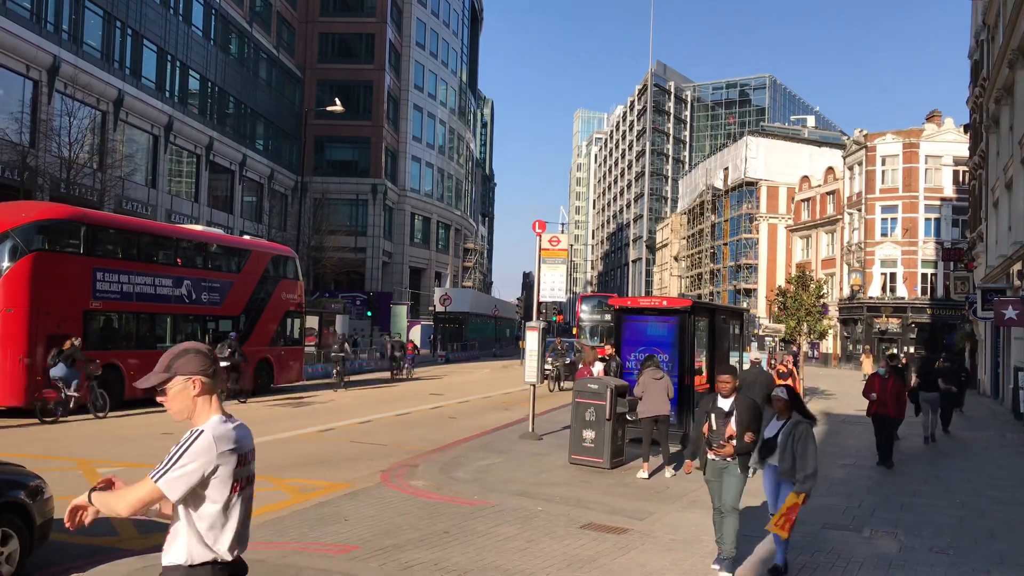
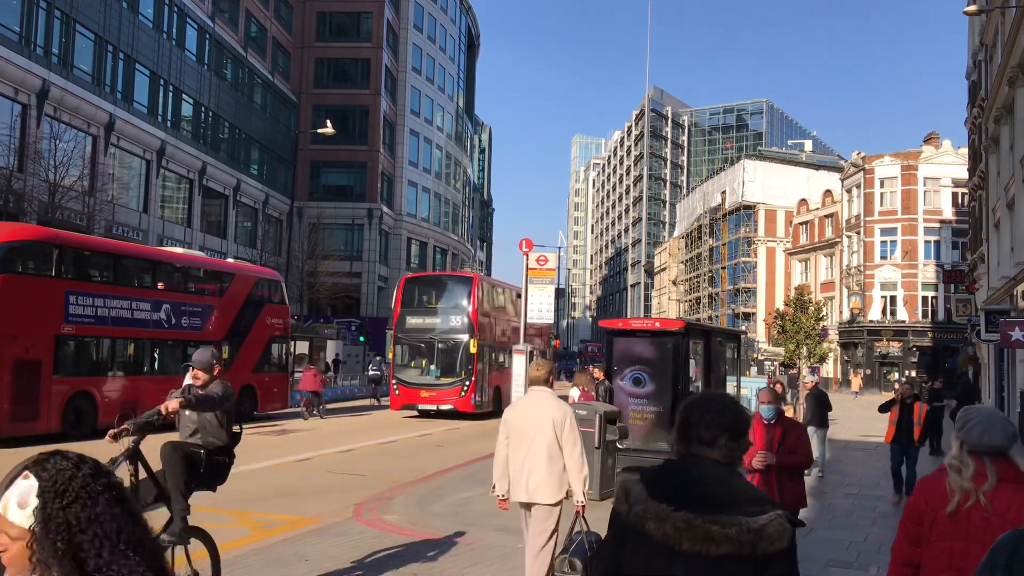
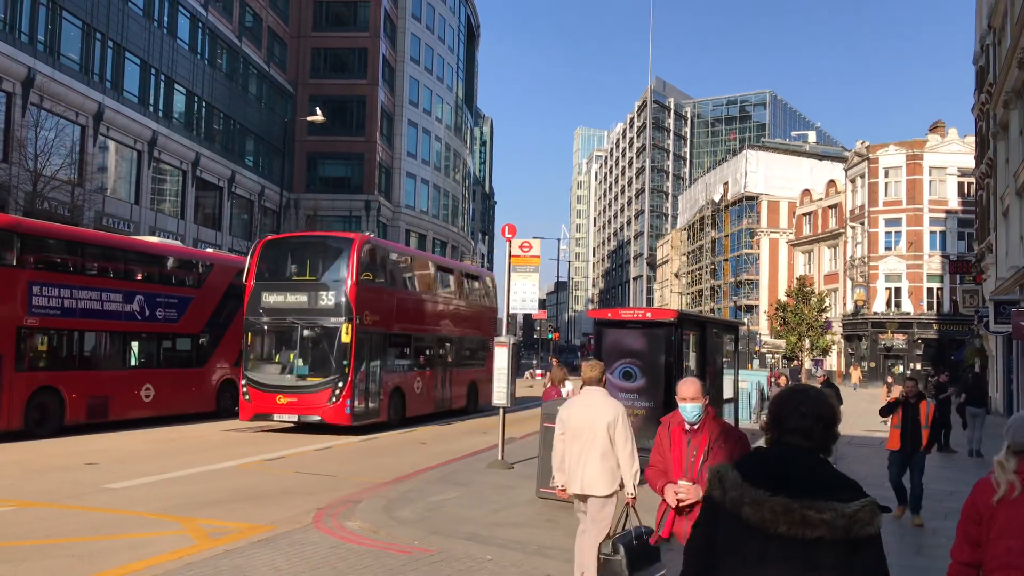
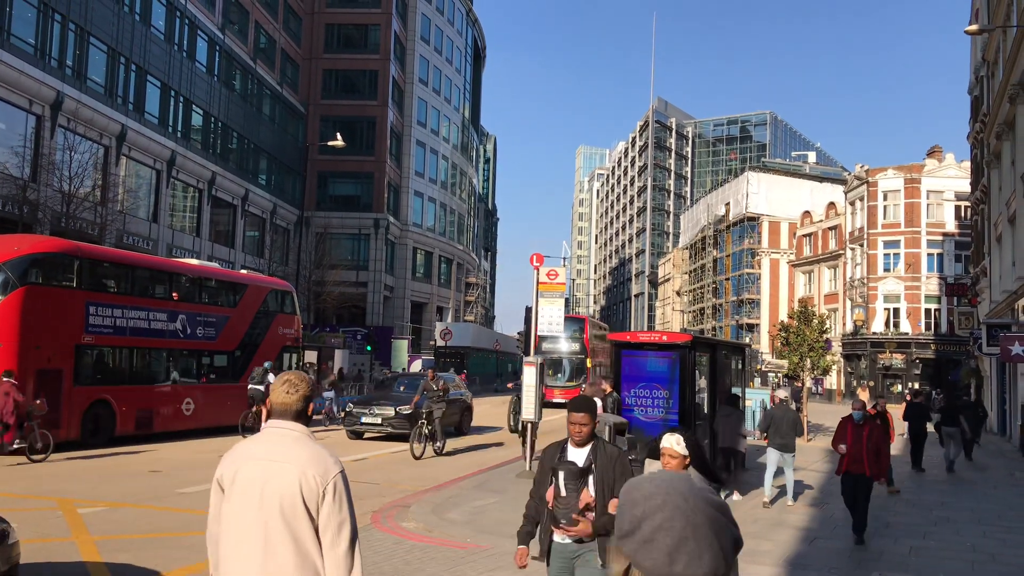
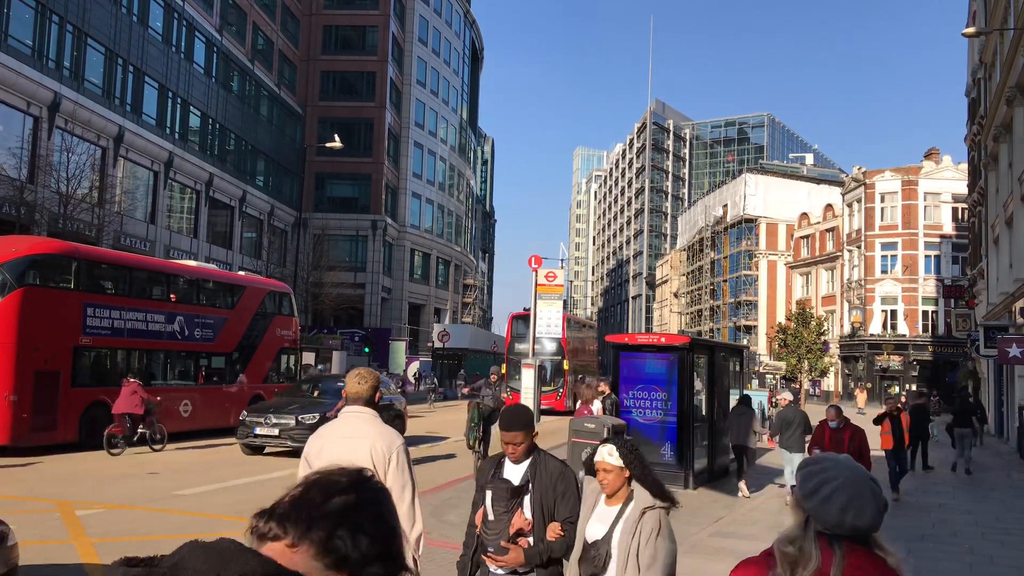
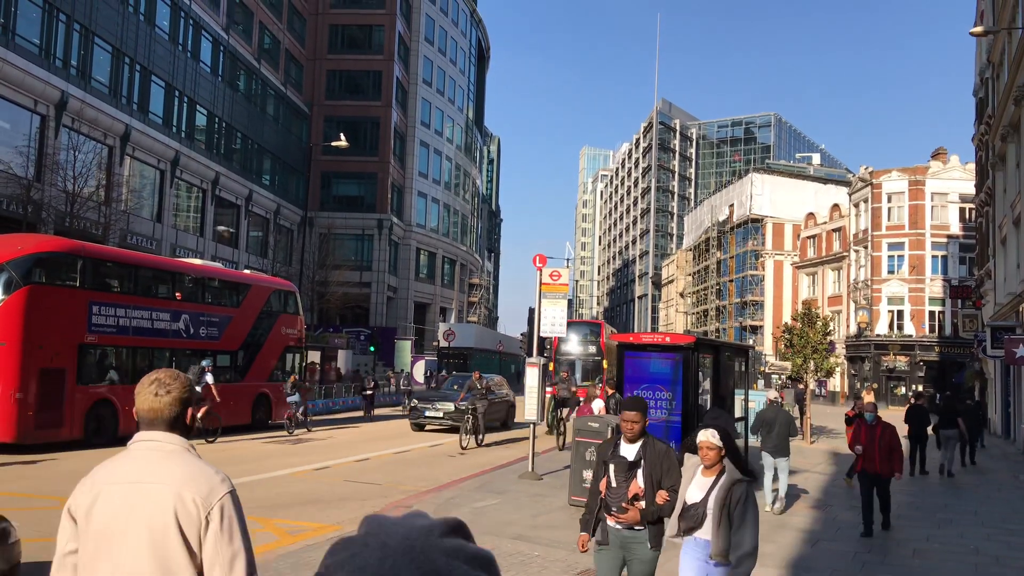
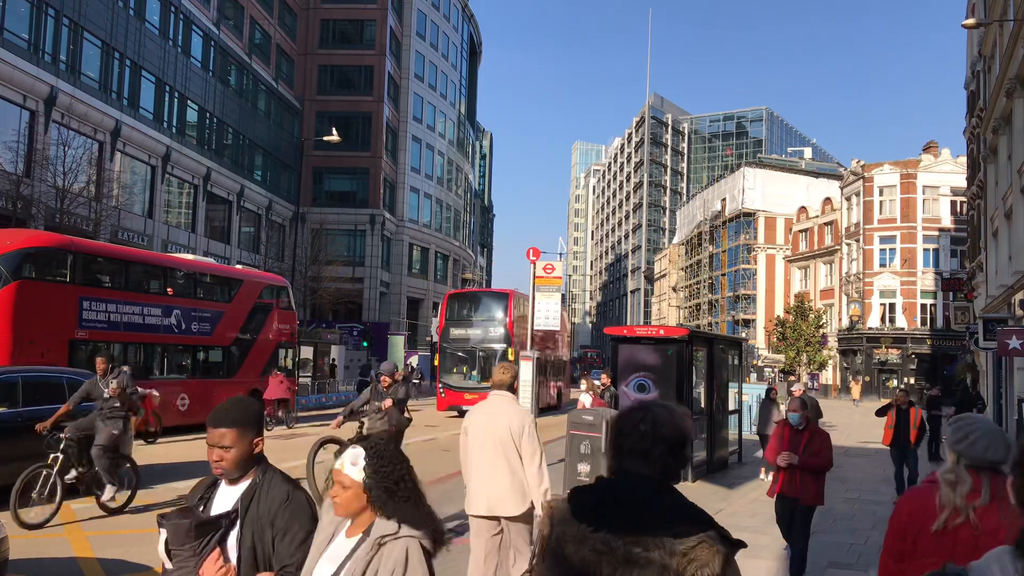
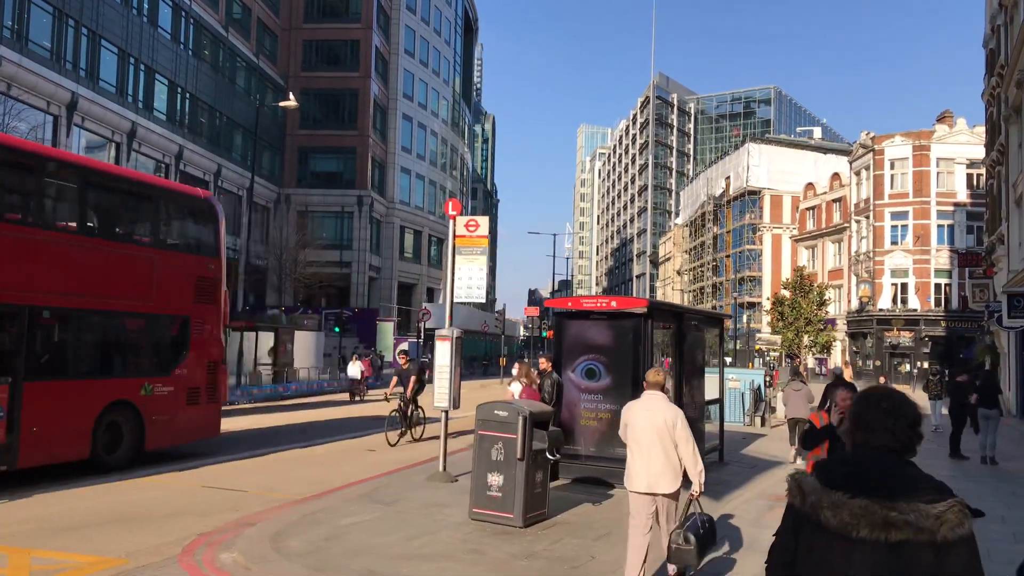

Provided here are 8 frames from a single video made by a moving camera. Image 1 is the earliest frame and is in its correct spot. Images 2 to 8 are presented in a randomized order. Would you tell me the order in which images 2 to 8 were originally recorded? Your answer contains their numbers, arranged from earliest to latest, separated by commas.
6, 4, 5, 7, 2, 3, 8
